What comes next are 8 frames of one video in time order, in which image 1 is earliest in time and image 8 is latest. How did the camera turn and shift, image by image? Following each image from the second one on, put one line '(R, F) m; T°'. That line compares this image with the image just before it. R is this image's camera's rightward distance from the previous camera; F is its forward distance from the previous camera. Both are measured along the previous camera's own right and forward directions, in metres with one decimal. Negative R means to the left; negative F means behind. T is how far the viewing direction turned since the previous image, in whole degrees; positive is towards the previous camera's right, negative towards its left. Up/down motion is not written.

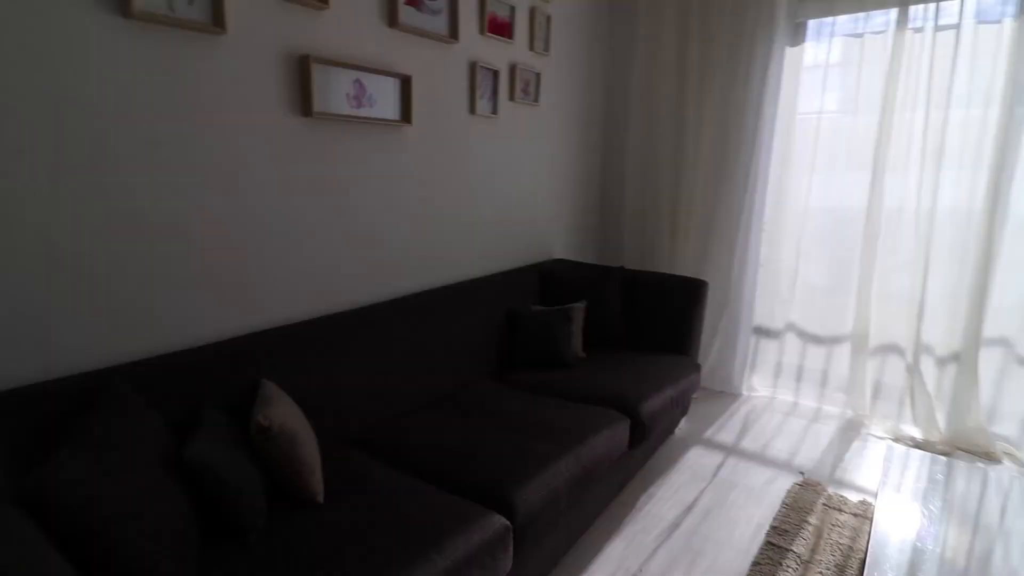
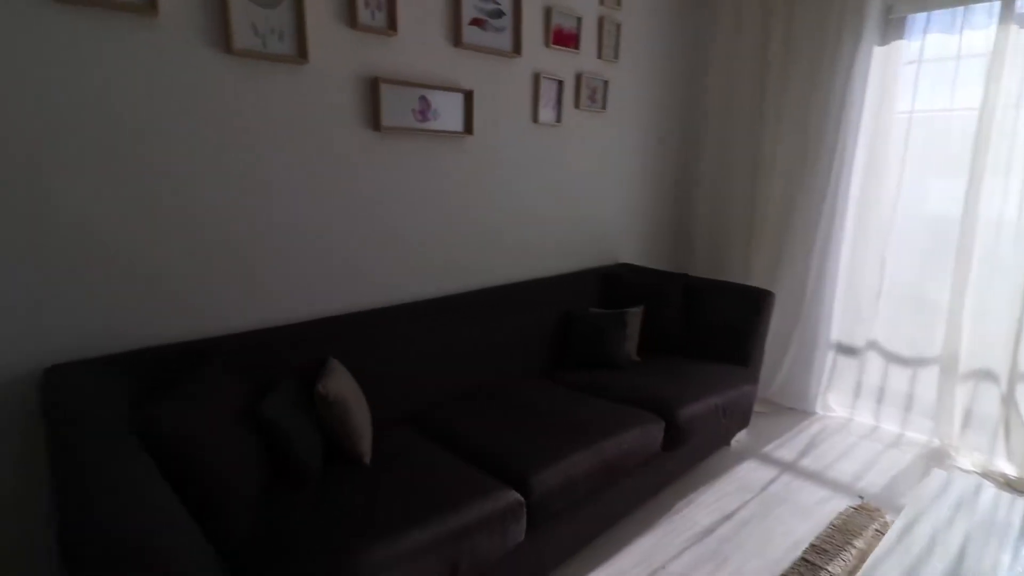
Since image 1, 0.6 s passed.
(+0.2, -0.1) m; -11°
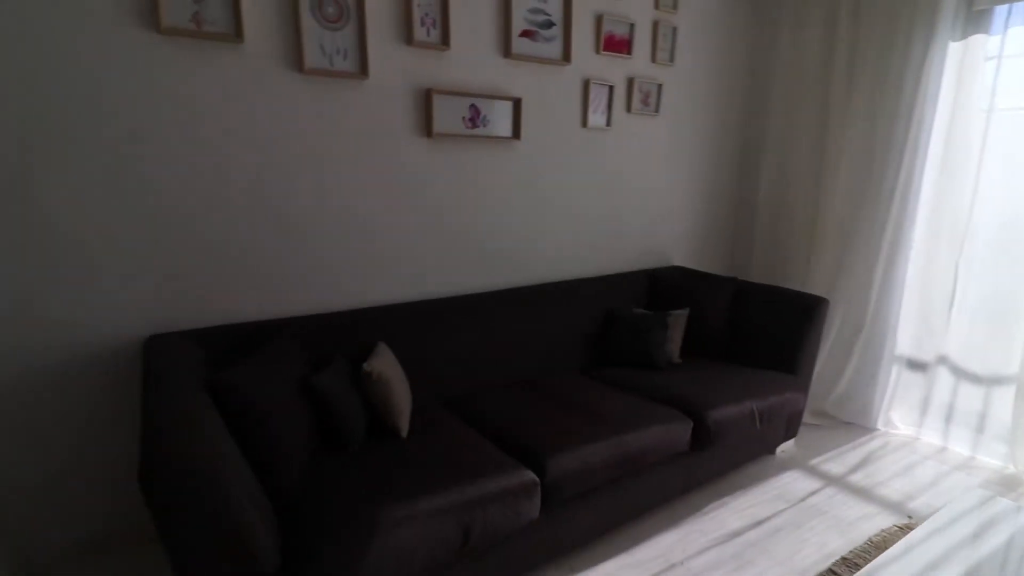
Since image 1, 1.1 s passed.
(+0.2, -0.1) m; -9°
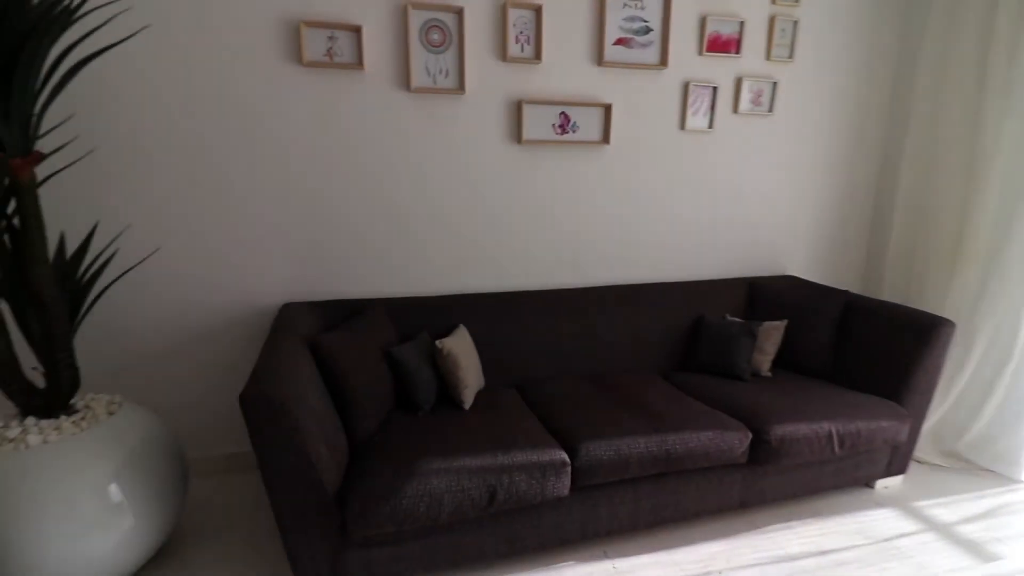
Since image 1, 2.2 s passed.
(+0.4, -0.1) m; -17°
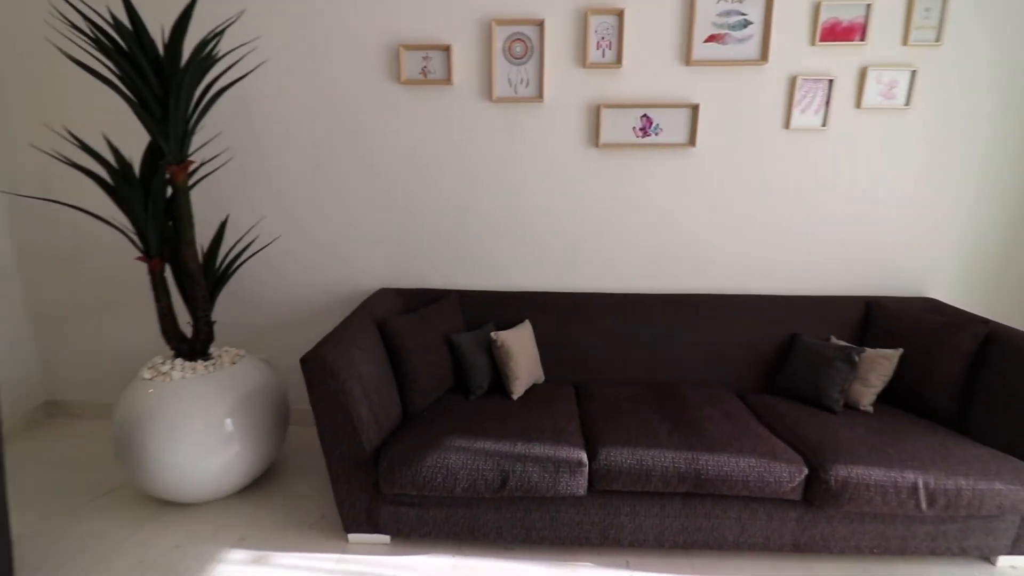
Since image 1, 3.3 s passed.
(+0.5, 0.0) m; -19°
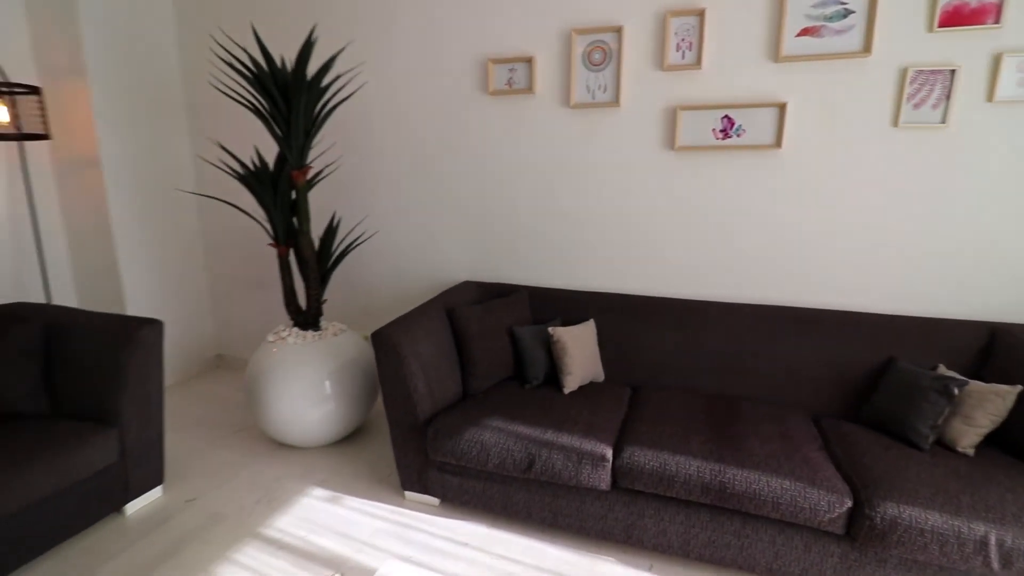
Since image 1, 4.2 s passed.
(+0.4, -0.1) m; -16°
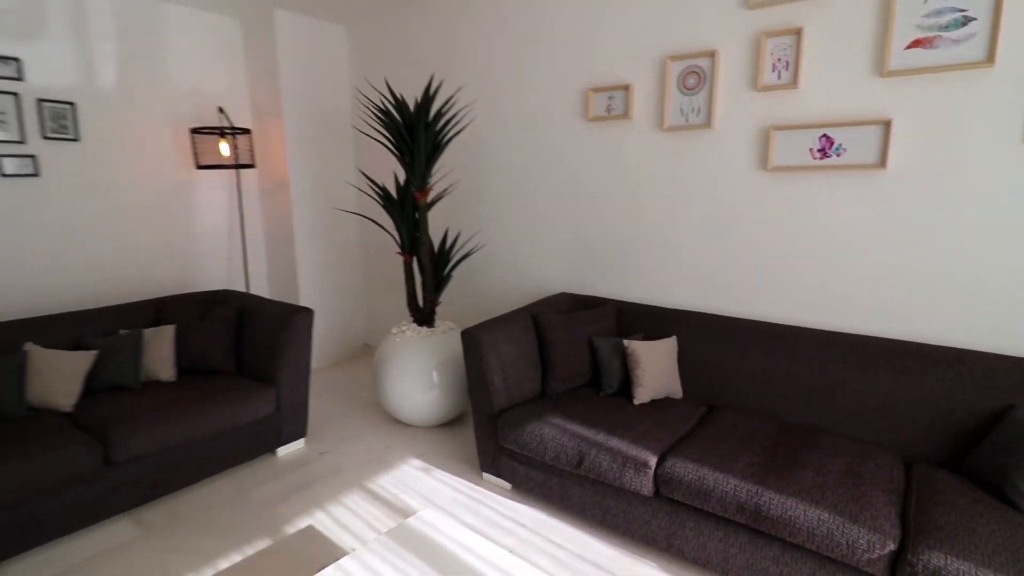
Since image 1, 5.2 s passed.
(+0.4, -0.2) m; -17°
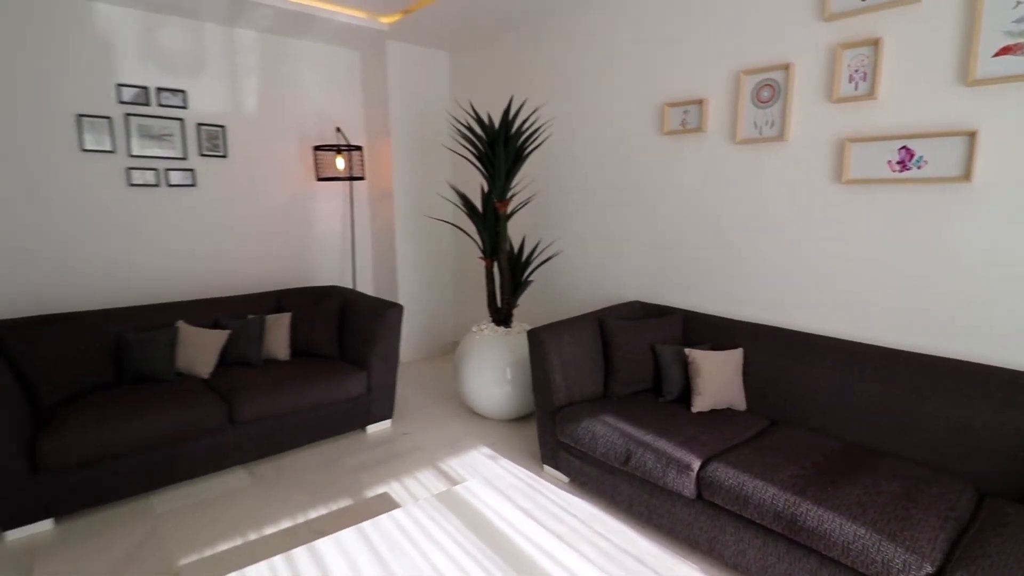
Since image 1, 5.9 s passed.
(+0.2, -0.2) m; -11°
